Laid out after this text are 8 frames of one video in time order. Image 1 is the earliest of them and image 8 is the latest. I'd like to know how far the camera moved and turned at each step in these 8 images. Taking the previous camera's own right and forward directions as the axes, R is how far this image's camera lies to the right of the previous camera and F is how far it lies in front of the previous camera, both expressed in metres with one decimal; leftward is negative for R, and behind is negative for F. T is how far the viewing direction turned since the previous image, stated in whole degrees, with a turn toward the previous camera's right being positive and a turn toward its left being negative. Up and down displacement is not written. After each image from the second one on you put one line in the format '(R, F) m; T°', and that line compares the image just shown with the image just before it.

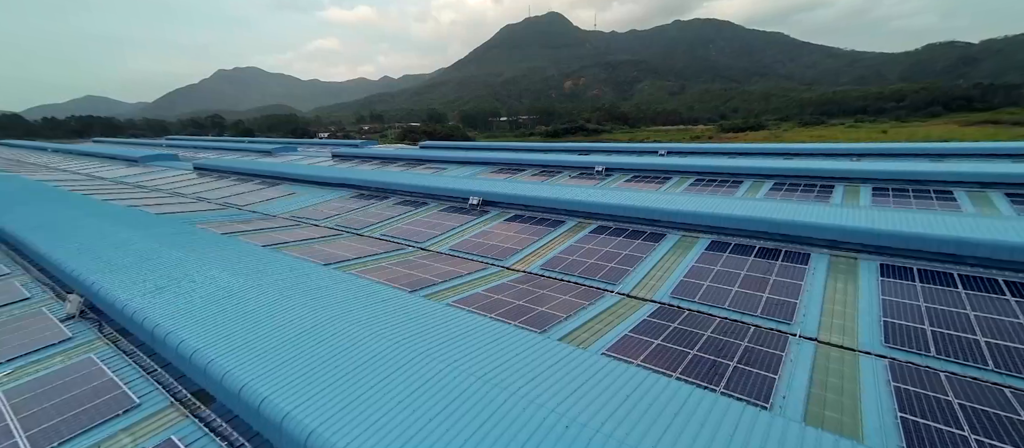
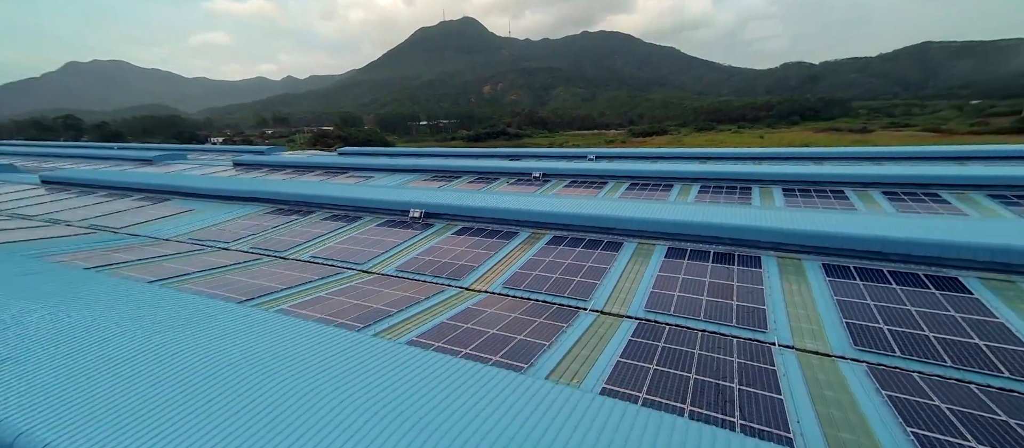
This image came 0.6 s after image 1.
(-1.1, +1.2) m; +11°
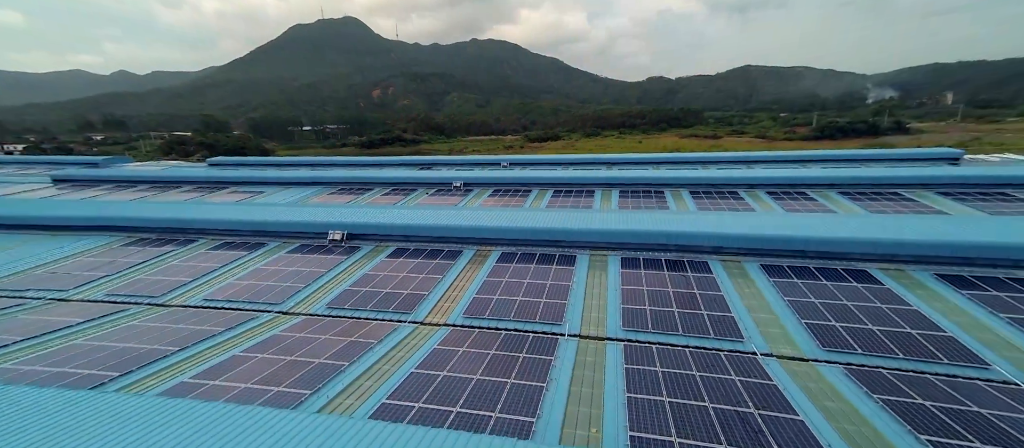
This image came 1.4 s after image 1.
(-1.7, +1.4) m; +14°
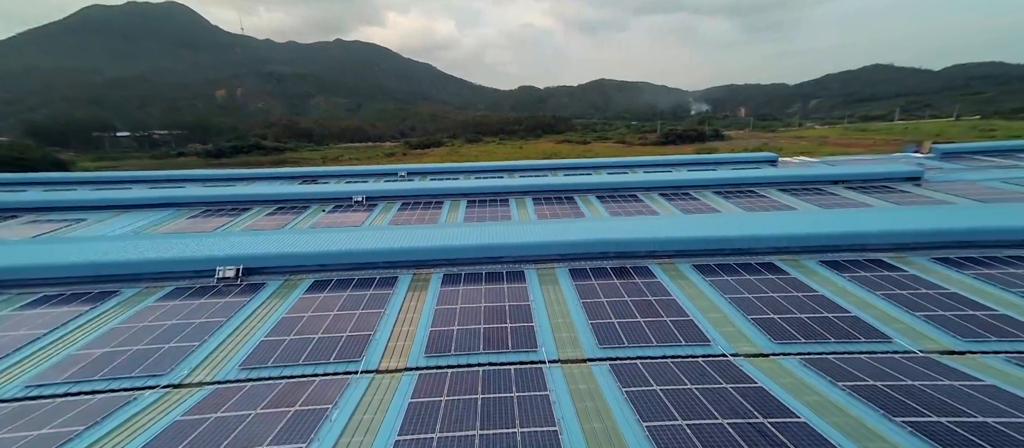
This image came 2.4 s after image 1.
(-2.0, +1.2) m; +16°
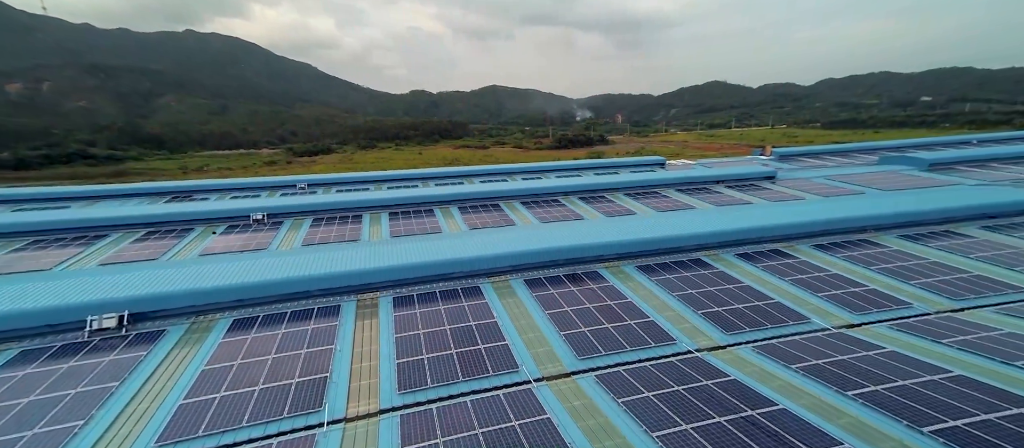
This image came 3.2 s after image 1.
(-1.7, +0.7) m; +14°
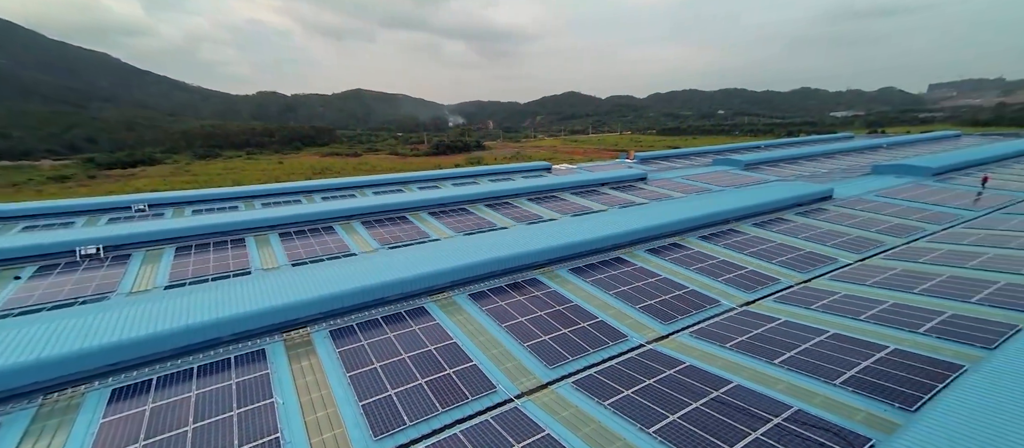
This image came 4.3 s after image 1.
(-2.0, +0.5) m; +17°
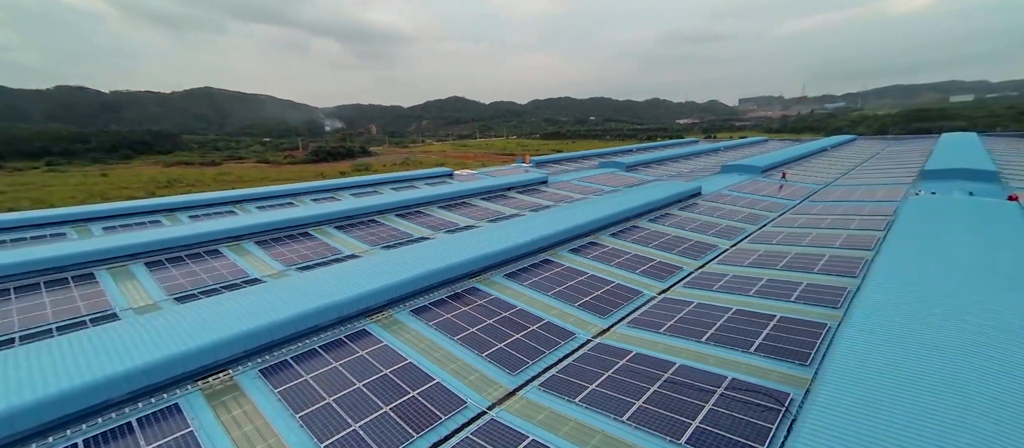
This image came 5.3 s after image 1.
(-1.6, +0.1) m; +15°
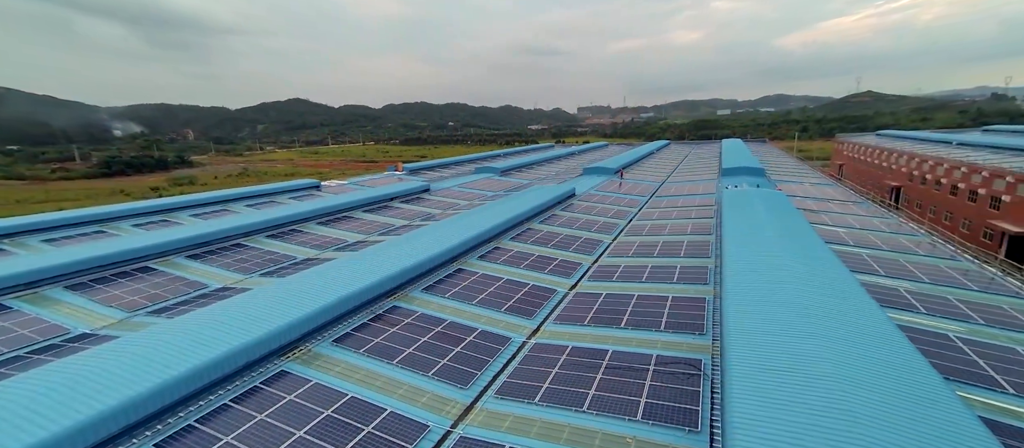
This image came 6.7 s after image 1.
(-1.9, +0.1) m; +18°
